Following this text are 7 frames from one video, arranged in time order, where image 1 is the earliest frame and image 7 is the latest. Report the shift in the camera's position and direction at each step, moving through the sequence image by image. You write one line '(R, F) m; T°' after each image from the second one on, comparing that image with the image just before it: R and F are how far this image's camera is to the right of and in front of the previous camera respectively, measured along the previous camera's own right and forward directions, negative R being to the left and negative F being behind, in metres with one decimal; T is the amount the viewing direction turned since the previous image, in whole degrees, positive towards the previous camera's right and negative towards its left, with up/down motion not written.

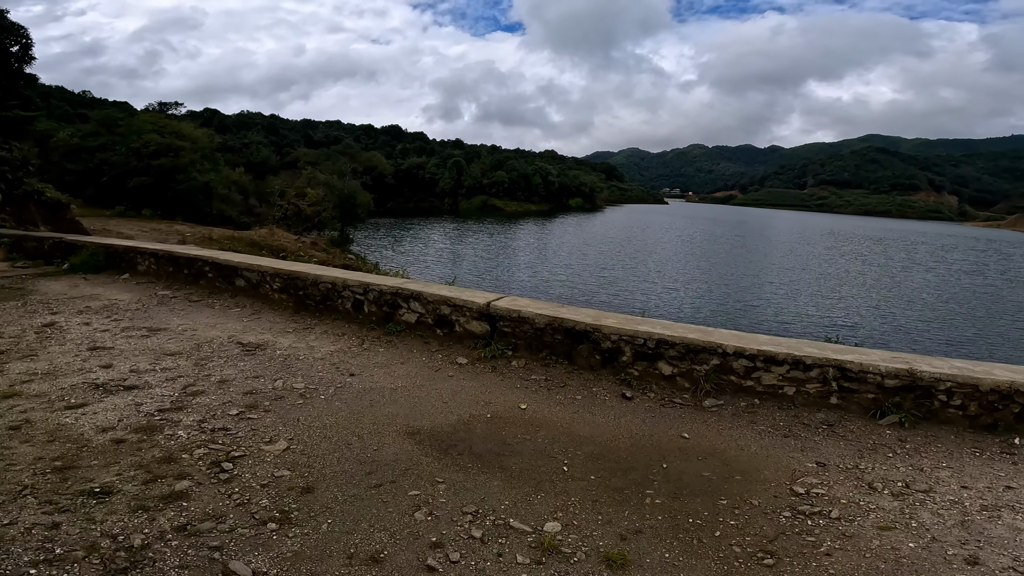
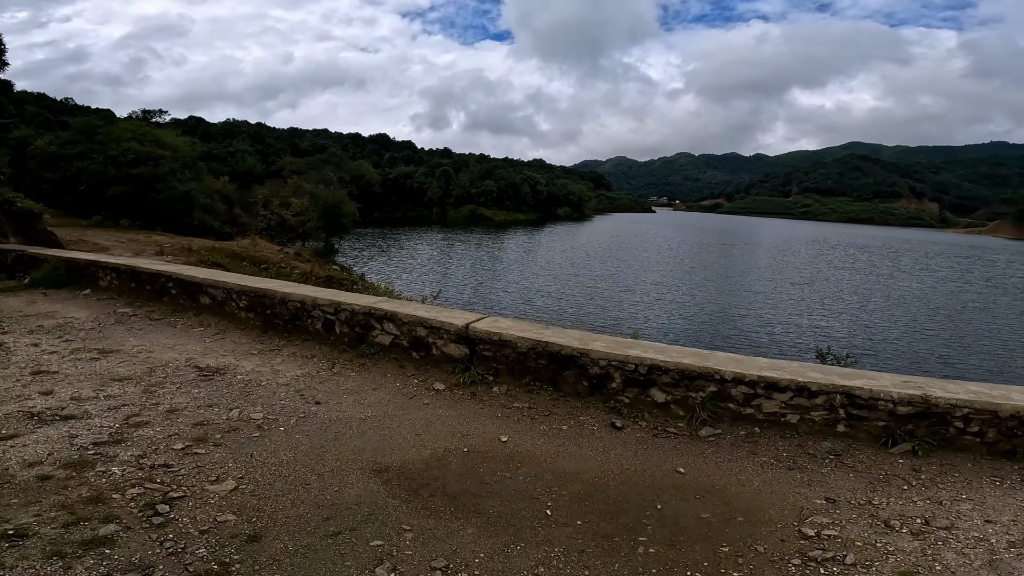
(+0.1, +0.5) m; +1°
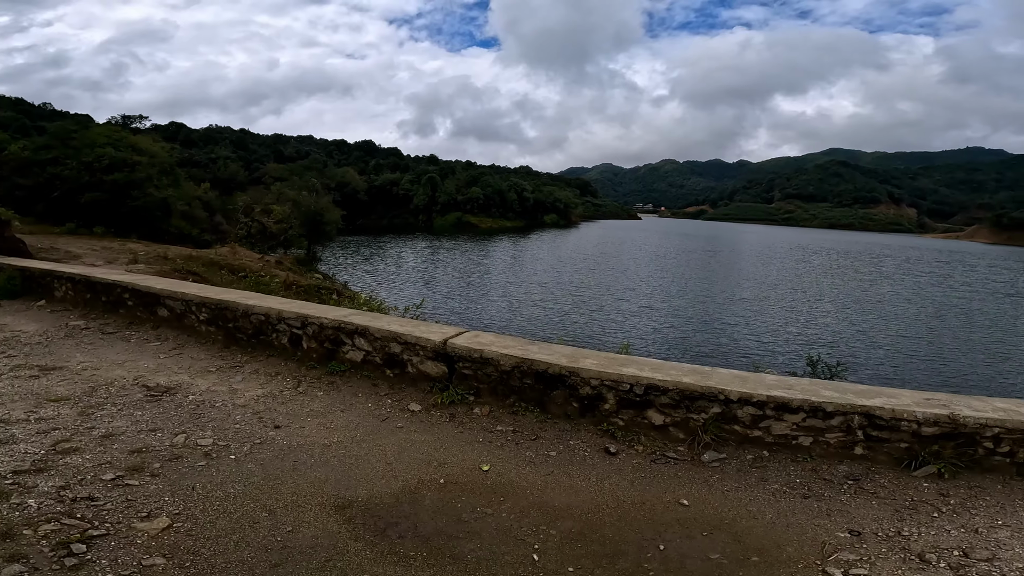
(0.0, +0.5) m; +1°
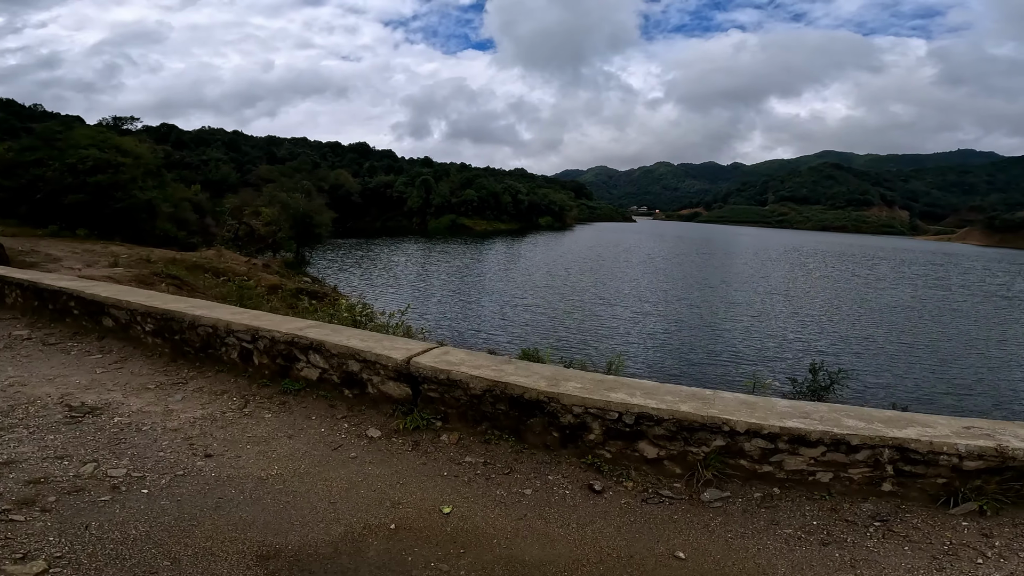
(+0.2, +0.7) m; 0°
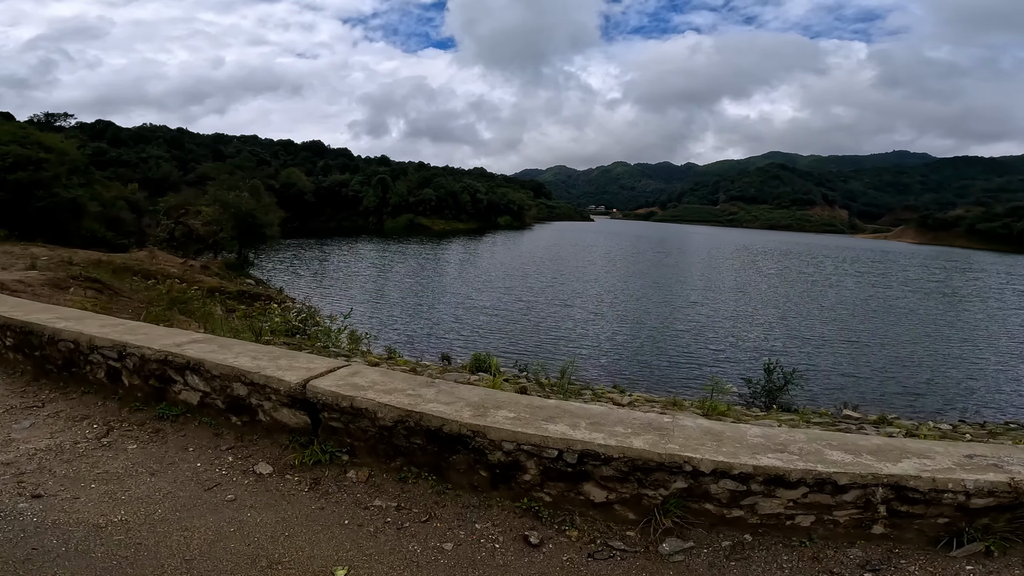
(+0.3, +0.8) m; +4°
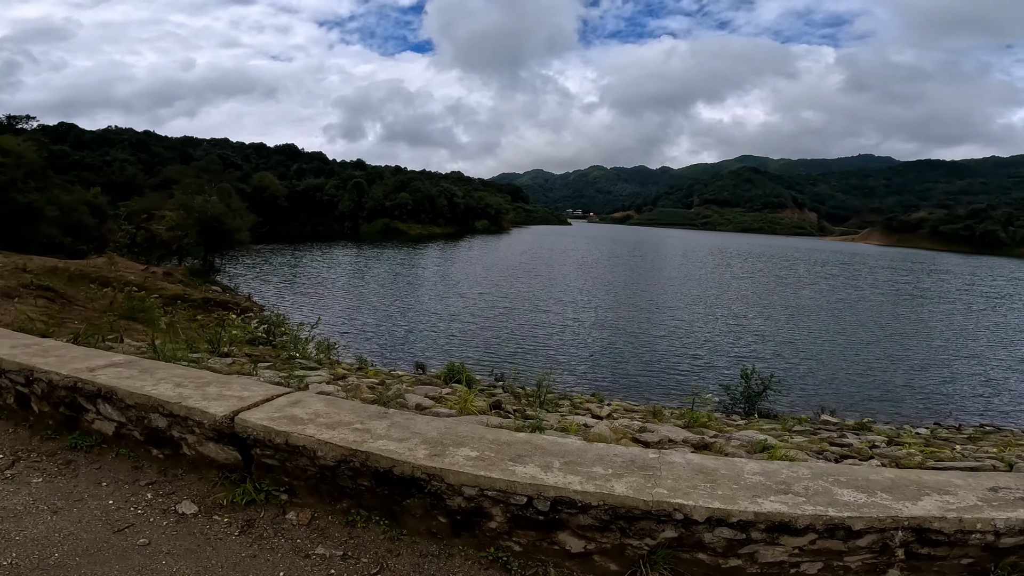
(+0.1, +0.5) m; +2°
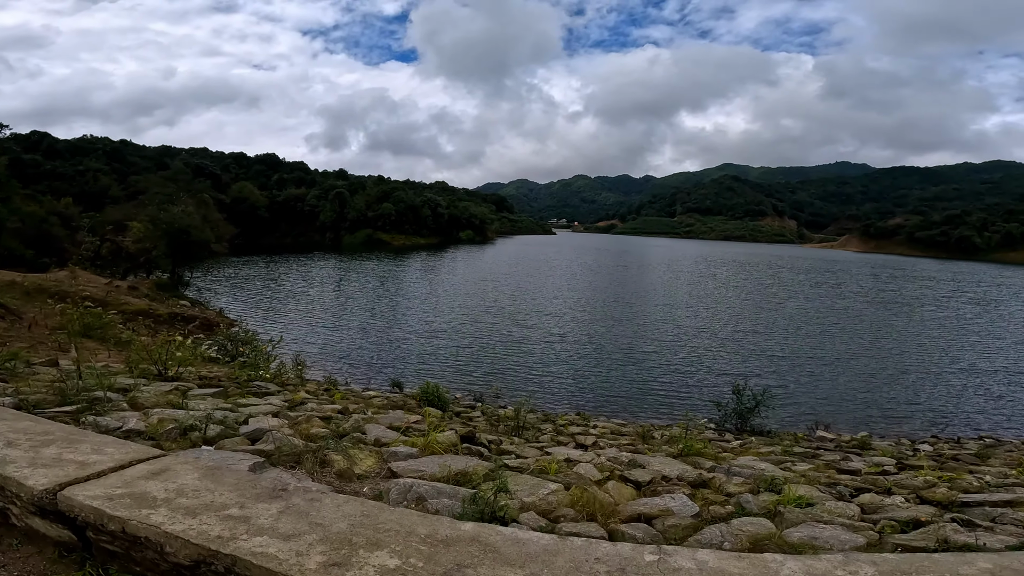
(+0.2, +0.9) m; +1°
